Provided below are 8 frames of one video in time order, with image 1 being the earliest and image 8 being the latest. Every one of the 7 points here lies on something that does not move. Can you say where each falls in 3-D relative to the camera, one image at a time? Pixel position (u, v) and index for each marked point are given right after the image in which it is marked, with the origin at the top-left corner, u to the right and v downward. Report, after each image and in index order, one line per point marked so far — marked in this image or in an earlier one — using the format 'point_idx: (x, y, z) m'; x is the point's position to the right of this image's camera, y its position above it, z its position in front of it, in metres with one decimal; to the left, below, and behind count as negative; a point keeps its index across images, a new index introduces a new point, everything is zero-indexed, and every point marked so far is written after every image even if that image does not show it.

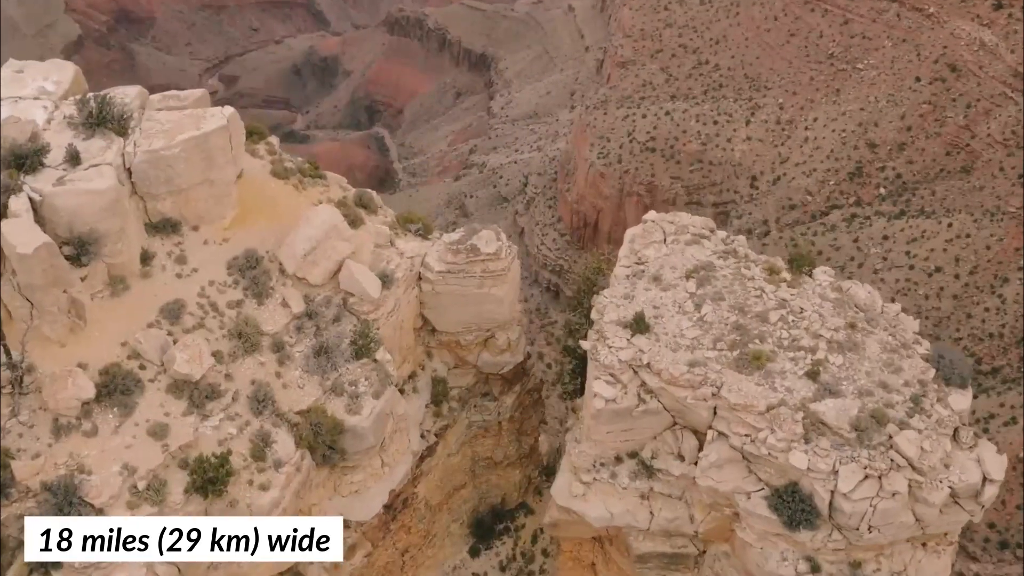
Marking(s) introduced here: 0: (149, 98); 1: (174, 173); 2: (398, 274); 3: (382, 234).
0: (-2.9, +1.5, +10.1) m
1: (-2.6, +0.9, +9.6) m
2: (-0.9, +0.1, +10.2) m
3: (-1.1, +0.4, +10.6) m
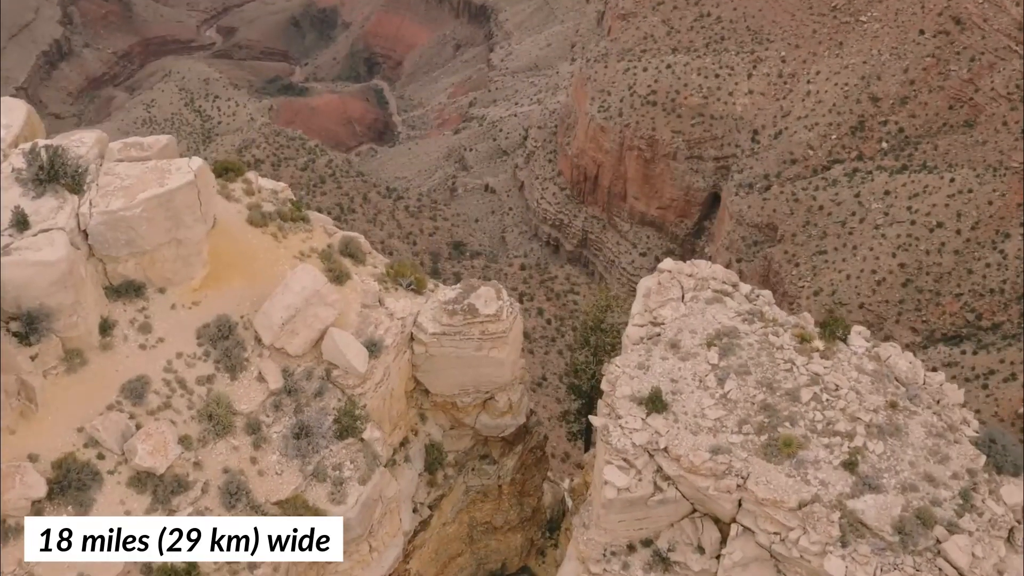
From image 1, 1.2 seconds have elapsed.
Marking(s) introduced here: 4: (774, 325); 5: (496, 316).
0: (-2.9, +1.0, +9.1) m
1: (-2.5, +0.4, +8.6) m
2: (-0.9, -0.4, +9.2) m
3: (-1.1, -0.1, +9.6) m
4: (+1.9, -0.3, +9.3) m
5: (-0.1, -0.2, +9.4) m
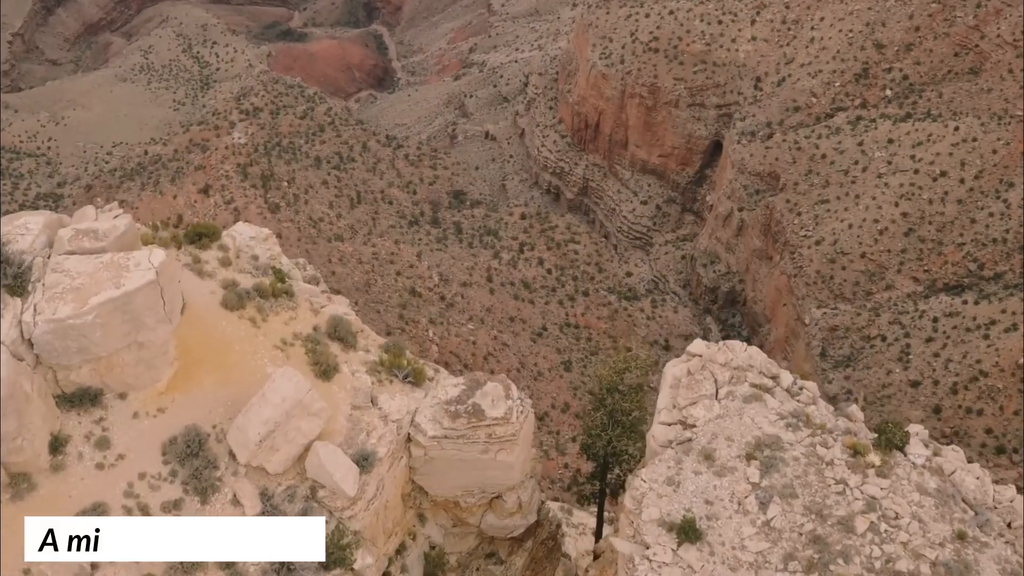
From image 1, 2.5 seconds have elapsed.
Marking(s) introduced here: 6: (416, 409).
0: (-2.8, +0.4, +7.9) m
1: (-2.5, -0.3, +7.4) m
2: (-0.8, -1.0, +8.1) m
3: (-1.0, -0.7, +8.5) m
4: (+2.0, -0.9, +8.2) m
5: (-0.1, -0.9, +8.3) m
6: (-0.6, -0.8, +8.5) m
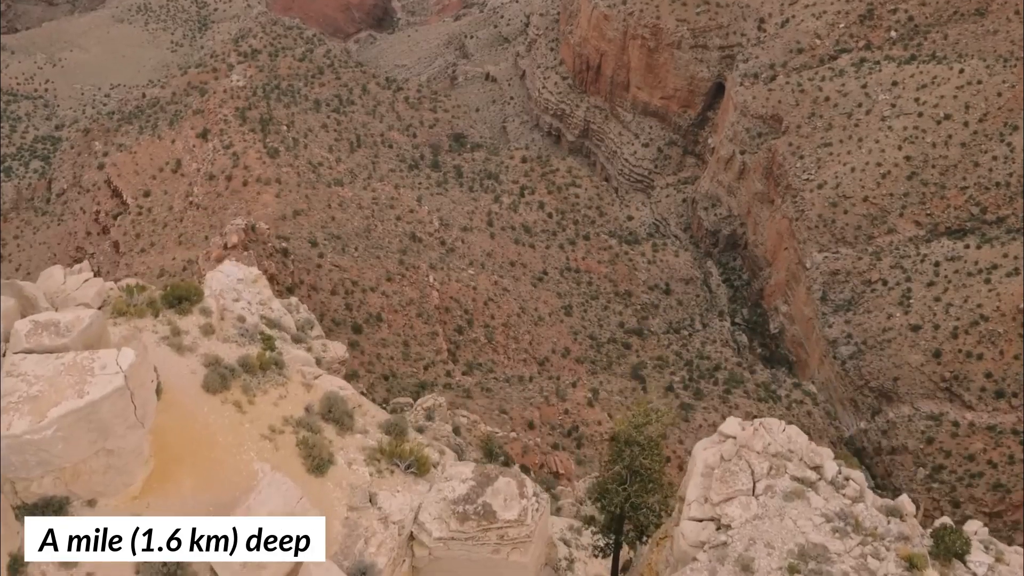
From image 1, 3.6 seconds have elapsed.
0: (-2.7, -0.2, +7.0) m
1: (-2.4, -0.9, +6.5) m
2: (-0.8, -1.5, +7.3) m
3: (-0.9, -1.2, +7.6) m
4: (+2.1, -1.4, +7.4) m
5: (0.0, -1.4, +7.5) m
6: (-0.6, -1.3, +7.7) m
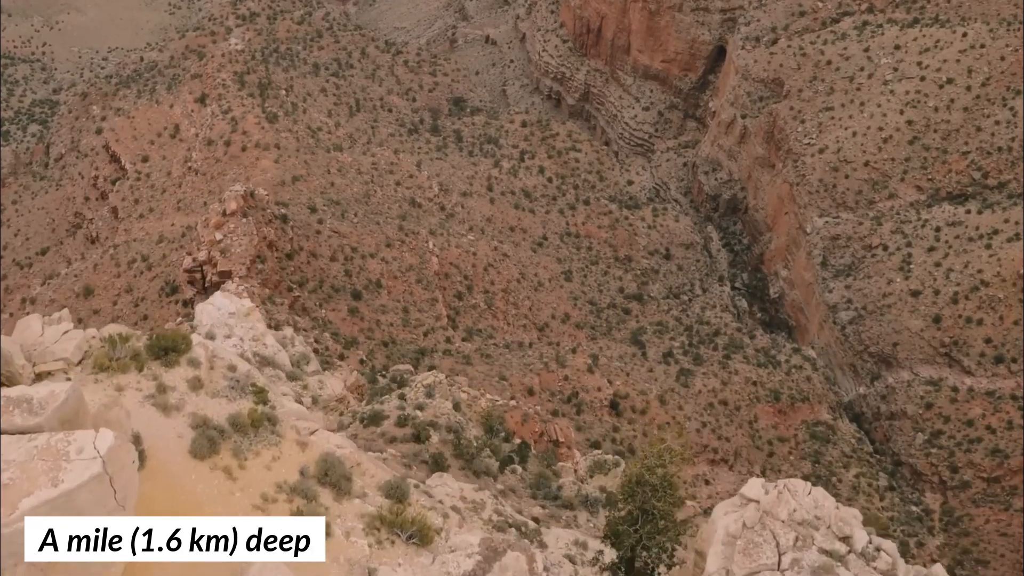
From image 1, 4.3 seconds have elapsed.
0: (-2.7, -0.5, +6.5) m
1: (-2.3, -1.2, +6.0) m
2: (-0.7, -1.9, +6.8) m
3: (-0.9, -1.5, +7.1) m
4: (+2.1, -1.8, +6.9) m
5: (+0.1, -1.7, +7.0) m
6: (-0.5, -1.6, +7.2) m
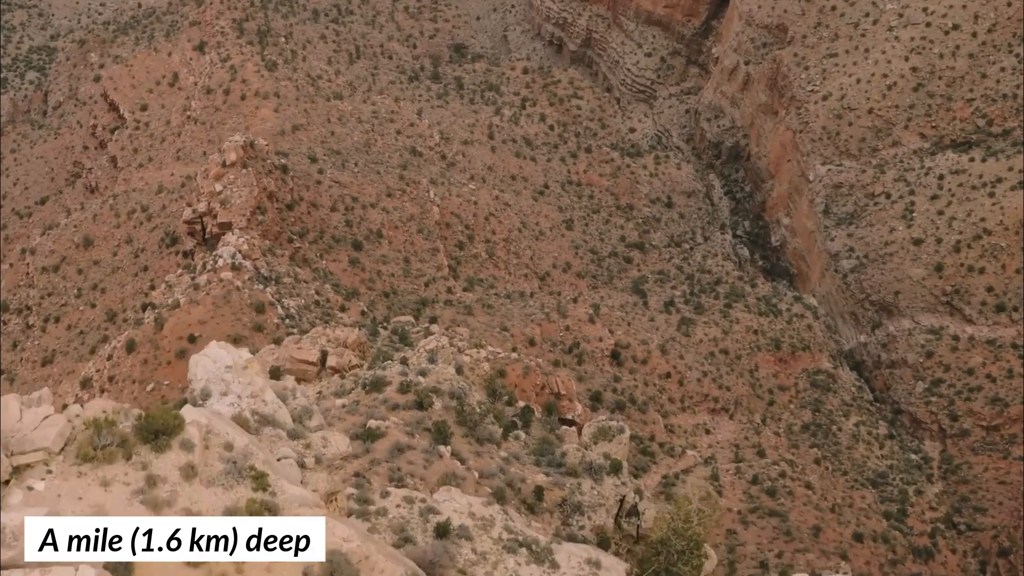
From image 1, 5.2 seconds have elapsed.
0: (-2.5, -1.0, +5.8) m
1: (-2.2, -1.8, +5.4) m
2: (-0.6, -2.4, +6.2) m
3: (-0.8, -2.0, +6.5) m
4: (+2.3, -2.3, +6.3) m
5: (+0.2, -2.2, +6.4) m
6: (-0.4, -2.1, +6.6) m
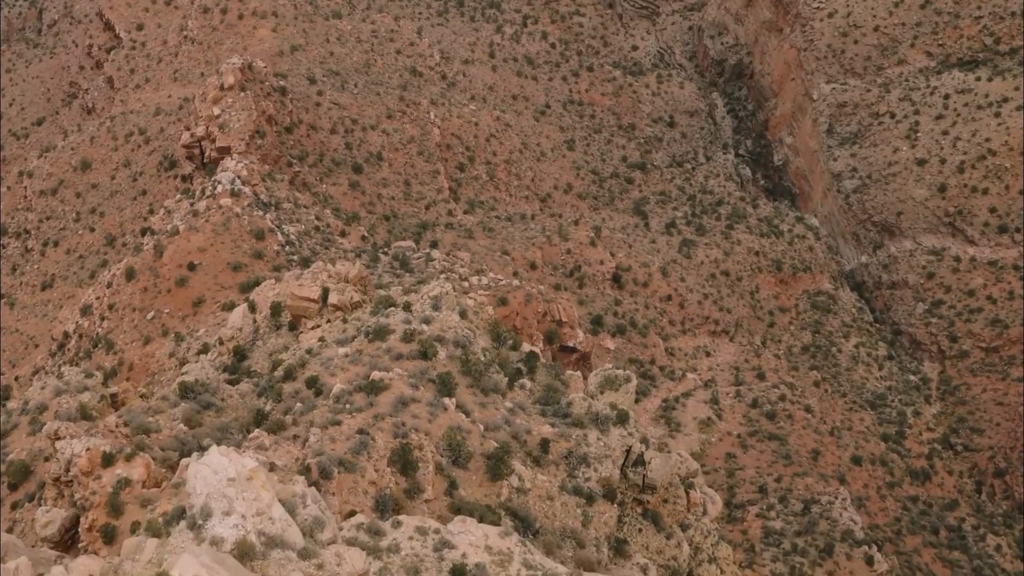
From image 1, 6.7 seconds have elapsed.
0: (-2.3, -1.9, +4.9) m
1: (-2.0, -2.6, +4.6) m
2: (-0.4, -3.2, +5.4) m
3: (-0.5, -2.8, +5.7) m
4: (+2.5, -3.1, +5.5) m
5: (+0.4, -3.0, +5.6) m
6: (-0.2, -2.9, +5.8) m
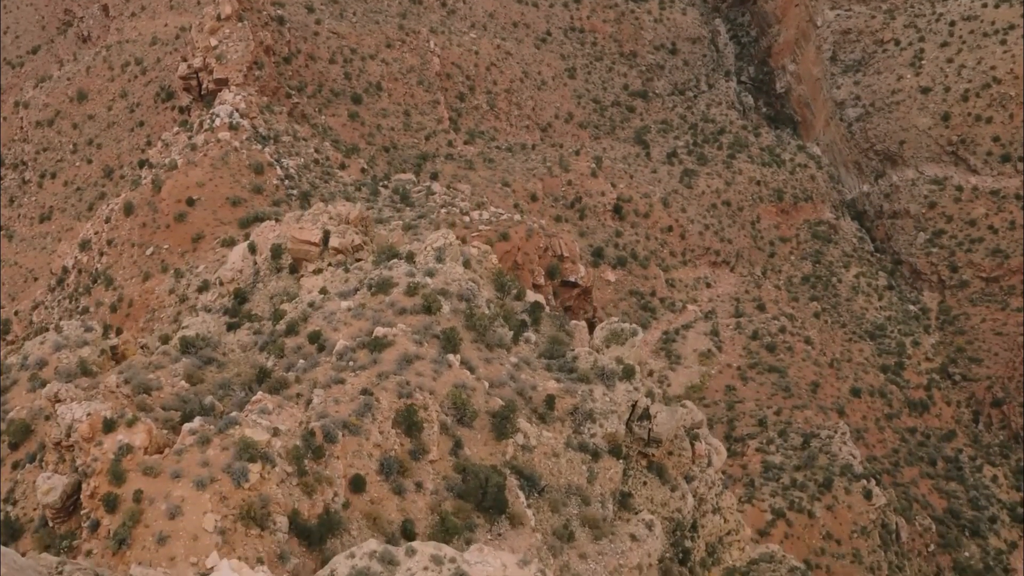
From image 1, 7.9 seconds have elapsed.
0: (-2.1, -2.7, +4.4) m
1: (-1.8, -3.5, +4.1) m
2: (-0.2, -4.0, +4.9) m
3: (-0.3, -3.6, +5.2) m
4: (+2.7, -3.9, +5.0) m
5: (+0.6, -3.8, +5.1) m
6: (0.0, -3.7, +5.3) m
